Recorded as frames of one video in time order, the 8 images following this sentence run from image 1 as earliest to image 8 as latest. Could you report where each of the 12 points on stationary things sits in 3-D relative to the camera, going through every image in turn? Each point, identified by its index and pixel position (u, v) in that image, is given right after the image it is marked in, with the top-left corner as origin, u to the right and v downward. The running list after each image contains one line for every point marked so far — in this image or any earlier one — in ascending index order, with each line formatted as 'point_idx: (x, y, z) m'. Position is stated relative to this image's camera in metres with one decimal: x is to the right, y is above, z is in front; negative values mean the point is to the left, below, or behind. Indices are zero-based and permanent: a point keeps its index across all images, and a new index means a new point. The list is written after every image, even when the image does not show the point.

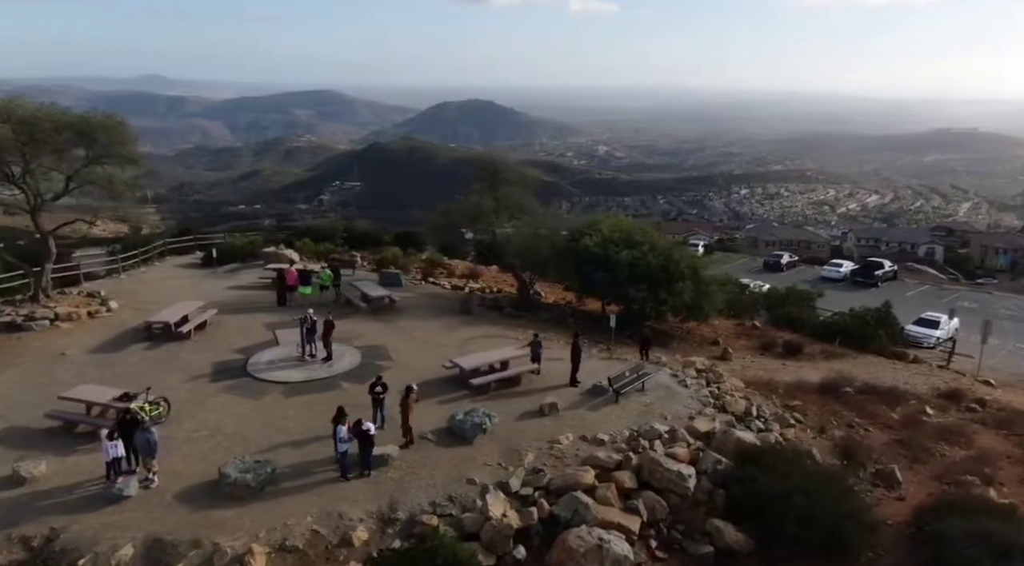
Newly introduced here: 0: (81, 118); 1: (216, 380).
0: (-11.7, +4.4, +18.9) m
1: (-6.3, -2.1, +15.0) m
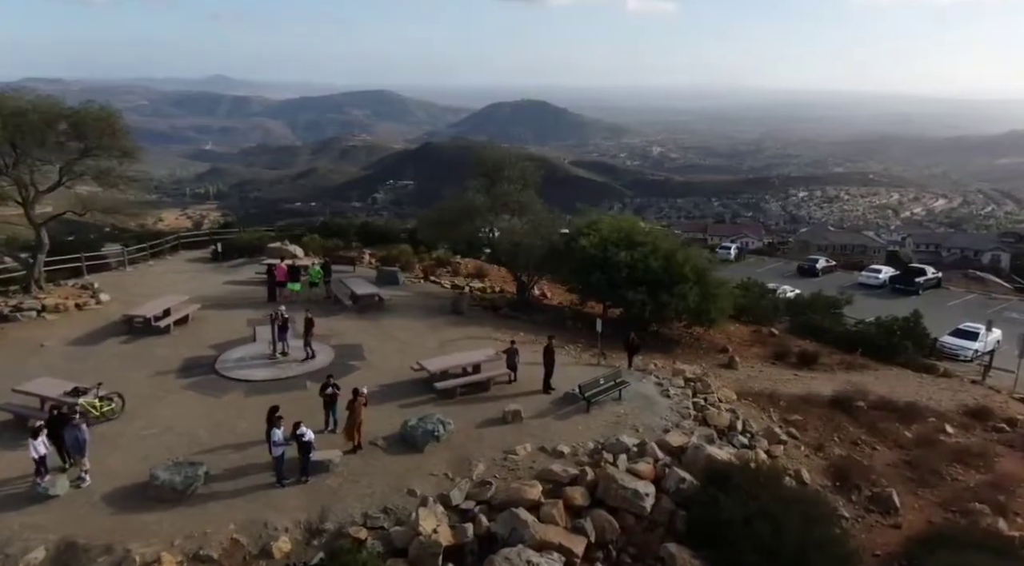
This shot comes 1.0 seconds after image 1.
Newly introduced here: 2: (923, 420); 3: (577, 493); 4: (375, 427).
0: (-11.9, +4.6, +19.0) m
1: (-6.9, -1.9, +14.7) m
2: (+11.0, -3.6, +18.8) m
3: (+1.0, -3.2, +10.6) m
4: (-2.4, -2.6, +12.5) m
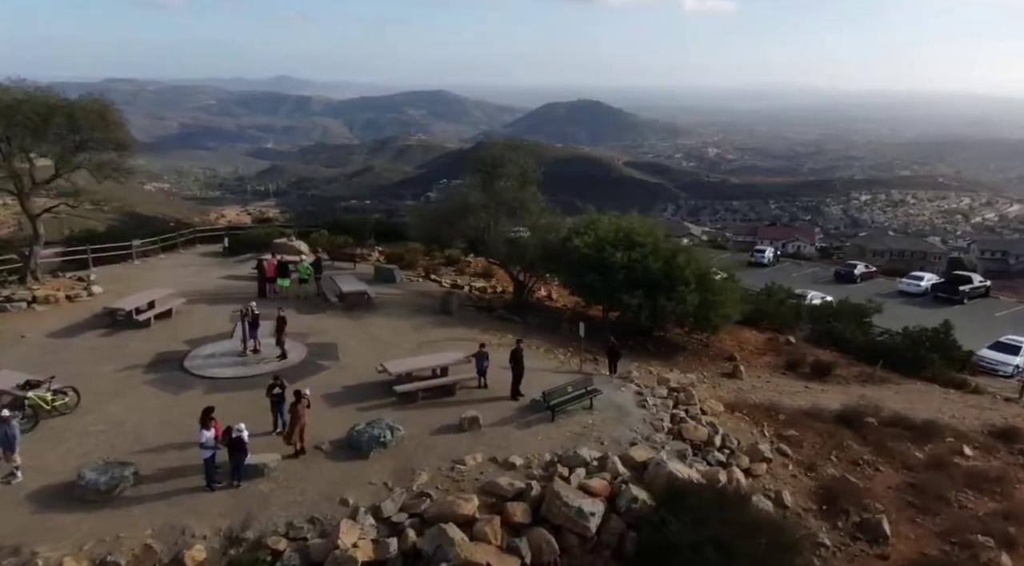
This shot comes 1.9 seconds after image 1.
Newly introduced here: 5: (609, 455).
0: (-12.1, +4.8, +19.1) m
1: (-7.5, -1.8, +14.5) m
2: (+10.6, -3.9, +17.4) m
3: (+0.1, -3.2, +9.9) m
4: (-3.2, -2.5, +12.0) m
5: (+1.6, -2.9, +11.6) m
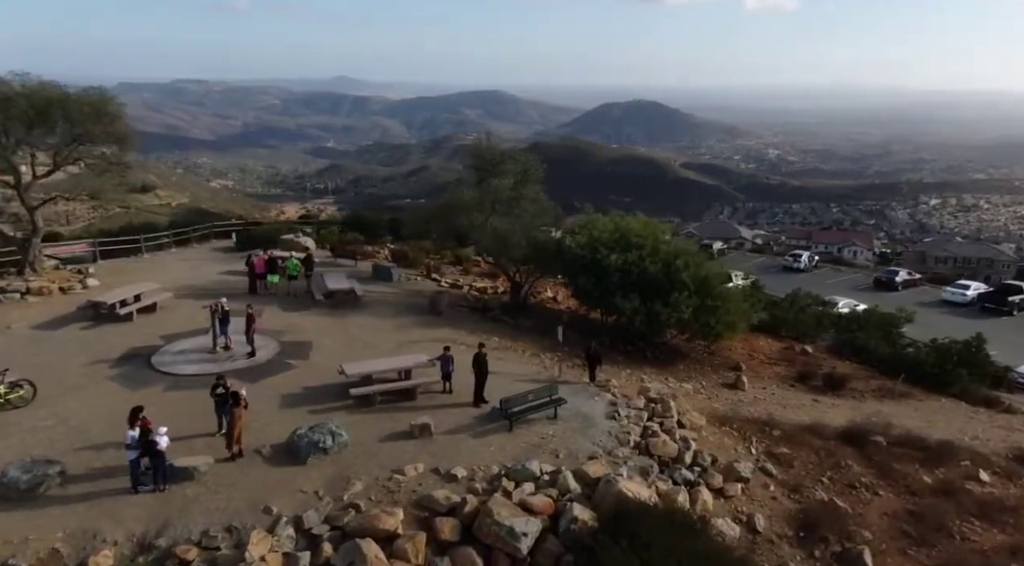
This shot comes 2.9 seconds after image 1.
0: (-12.3, +5.0, +19.2) m
1: (-8.1, -1.7, +14.3) m
2: (+10.1, -4.1, +16.1) m
3: (-0.9, -3.2, +9.3) m
4: (-4.0, -2.5, +11.6) m
5: (+0.8, -2.9, +10.9) m
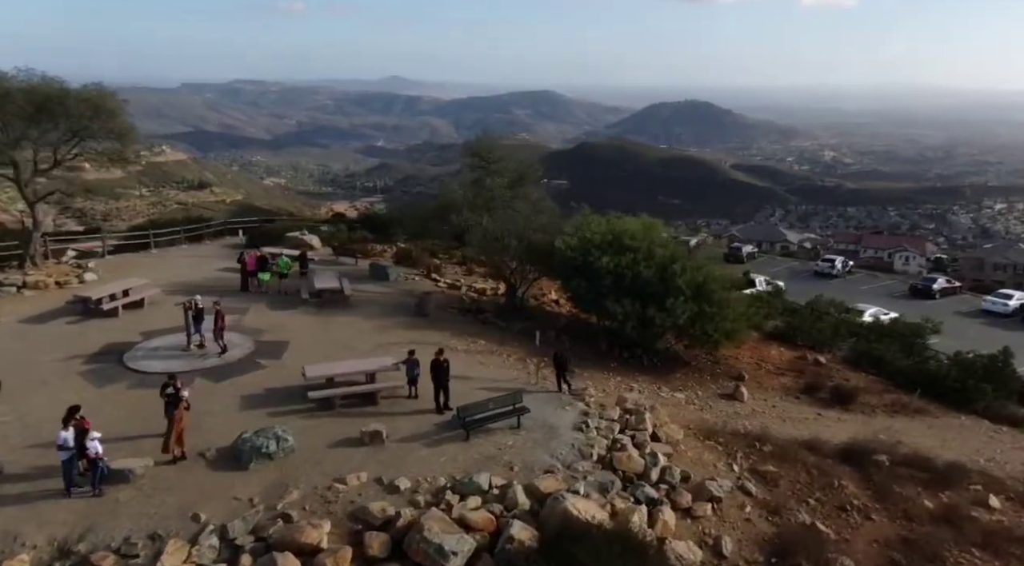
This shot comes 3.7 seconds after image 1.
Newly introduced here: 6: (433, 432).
0: (-12.4, +5.2, +19.4) m
1: (-8.7, -1.6, +14.3) m
2: (+9.6, -4.3, +15.0) m
3: (-1.7, -3.2, +8.8) m
4: (-4.7, -2.5, +11.3) m
5: (0.0, -3.0, +10.4) m
6: (-1.3, -2.5, +11.6) m
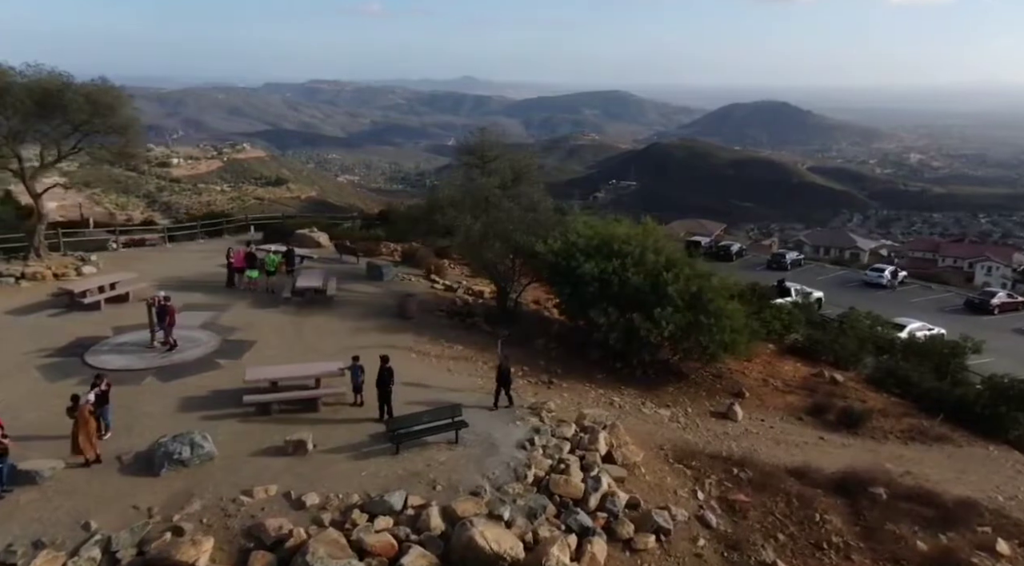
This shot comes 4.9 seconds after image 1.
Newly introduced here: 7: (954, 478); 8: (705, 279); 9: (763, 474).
0: (-12.5, +5.4, +19.7) m
1: (-9.4, -1.5, +14.3) m
2: (+8.8, -4.7, +13.5) m
3: (-3.0, -3.3, +8.3) m
4: (-5.7, -2.4, +11.0) m
5: (-1.1, -3.1, +9.7) m
6: (-2.3, -2.5, +11.1) m
7: (+9.8, -4.3, +15.6) m
8: (+4.8, +0.1, +17.3) m
9: (+4.9, -3.7, +13.8) m
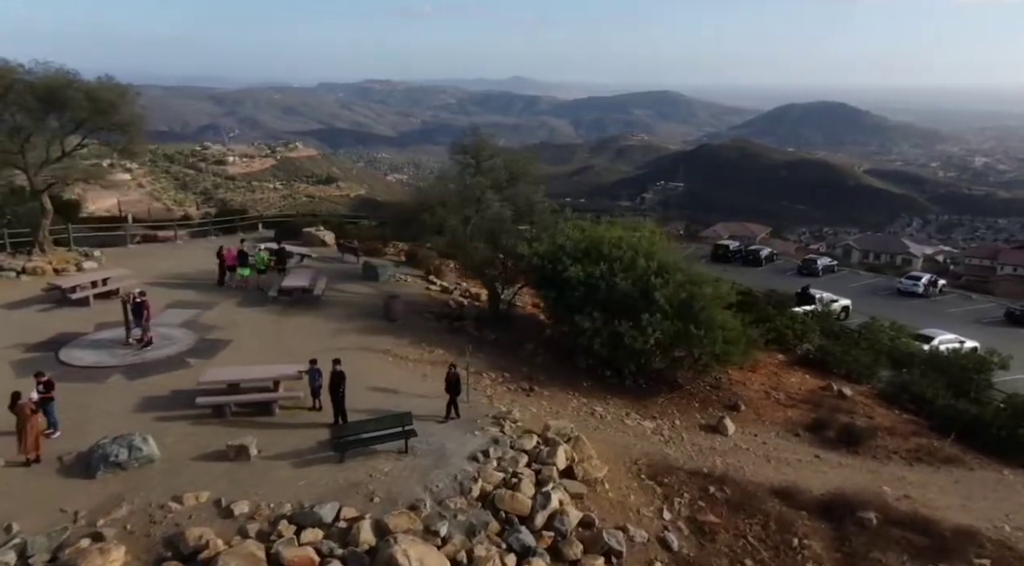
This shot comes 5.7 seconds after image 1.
0: (-12.6, +5.5, +20.0) m
1: (-9.9, -1.4, +14.4) m
2: (+8.1, -4.9, +12.6) m
3: (-3.9, -3.3, +8.0) m
4: (-6.5, -2.4, +10.9) m
5: (-2.0, -3.1, +9.3) m
6: (-3.1, -2.6, +10.8) m
7: (+9.3, -4.6, +14.6) m
8: (+4.4, -0.1, +16.6) m
9: (+4.3, -3.9, +13.1) m
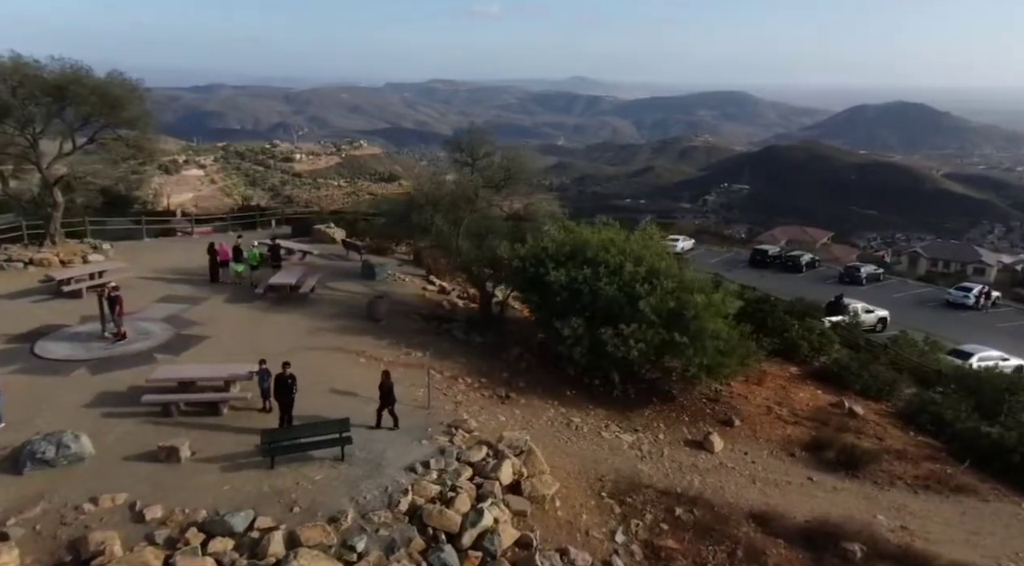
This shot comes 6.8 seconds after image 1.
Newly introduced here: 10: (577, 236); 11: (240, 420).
0: (-12.6, +5.8, +20.4) m
1: (-10.5, -1.2, +14.6) m
2: (+7.2, -5.1, +11.5) m
3: (-5.0, -3.3, +7.8) m
4: (-7.3, -2.3, +10.9) m
5: (-3.0, -3.1, +8.9) m
6: (-4.0, -2.6, +10.5) m
7: (+8.6, -4.9, +13.4) m
8: (+4.0, -0.2, +15.7) m
9: (+3.5, -4.1, +12.2) m
10: (+1.7, +1.3, +17.3) m
11: (-4.4, -2.3, +11.6) m
